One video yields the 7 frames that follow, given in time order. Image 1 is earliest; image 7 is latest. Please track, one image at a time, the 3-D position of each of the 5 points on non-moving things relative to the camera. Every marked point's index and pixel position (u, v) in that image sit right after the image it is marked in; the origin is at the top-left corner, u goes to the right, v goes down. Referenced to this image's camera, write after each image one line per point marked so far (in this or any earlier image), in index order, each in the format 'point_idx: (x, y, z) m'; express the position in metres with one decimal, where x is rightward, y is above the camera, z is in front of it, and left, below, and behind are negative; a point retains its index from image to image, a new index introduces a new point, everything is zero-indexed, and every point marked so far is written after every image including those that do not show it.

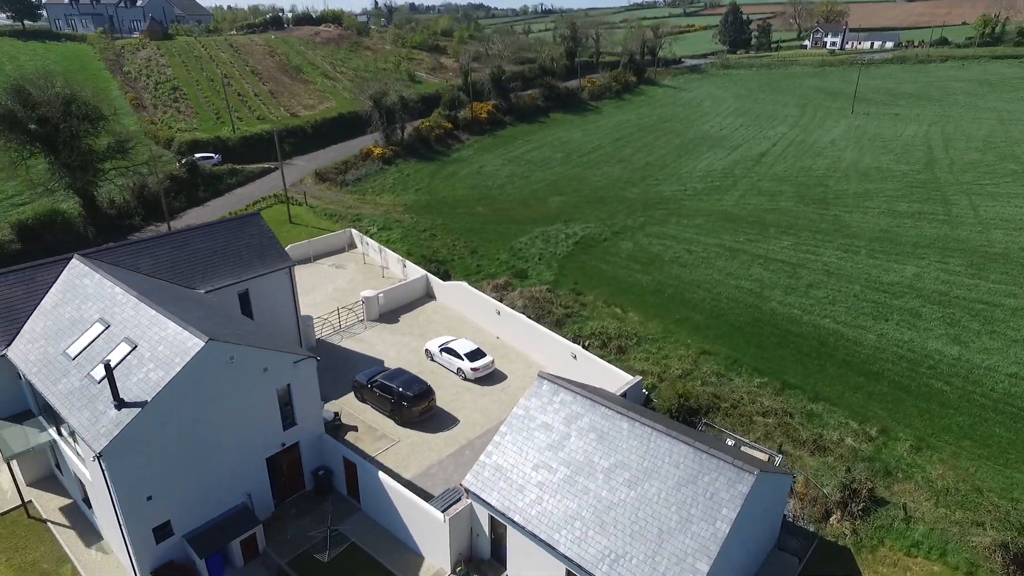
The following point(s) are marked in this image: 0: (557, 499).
0: (+1.1, -5.3, +15.3) m
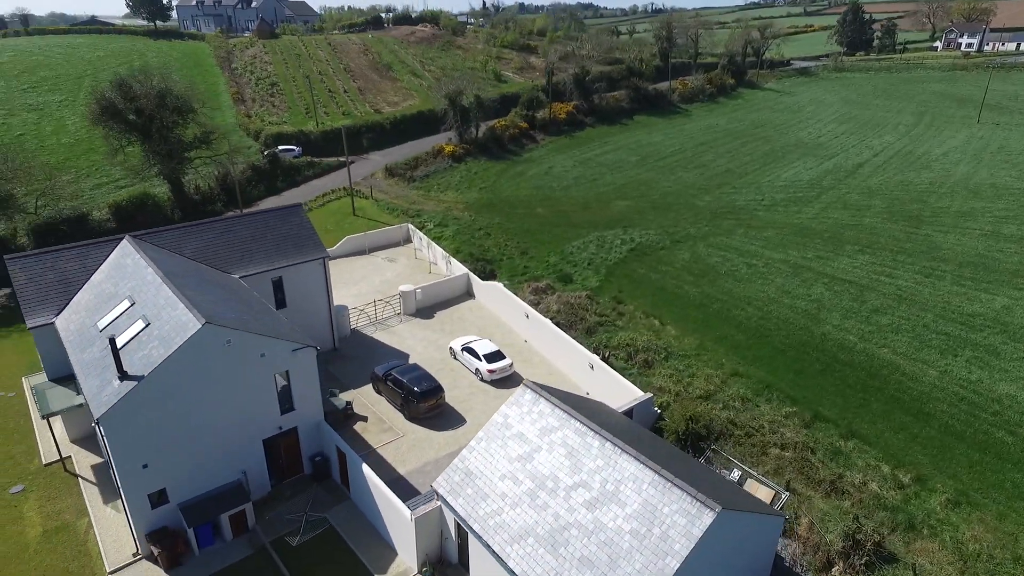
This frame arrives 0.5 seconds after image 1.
0: (+0.1, -5.5, +15.0) m
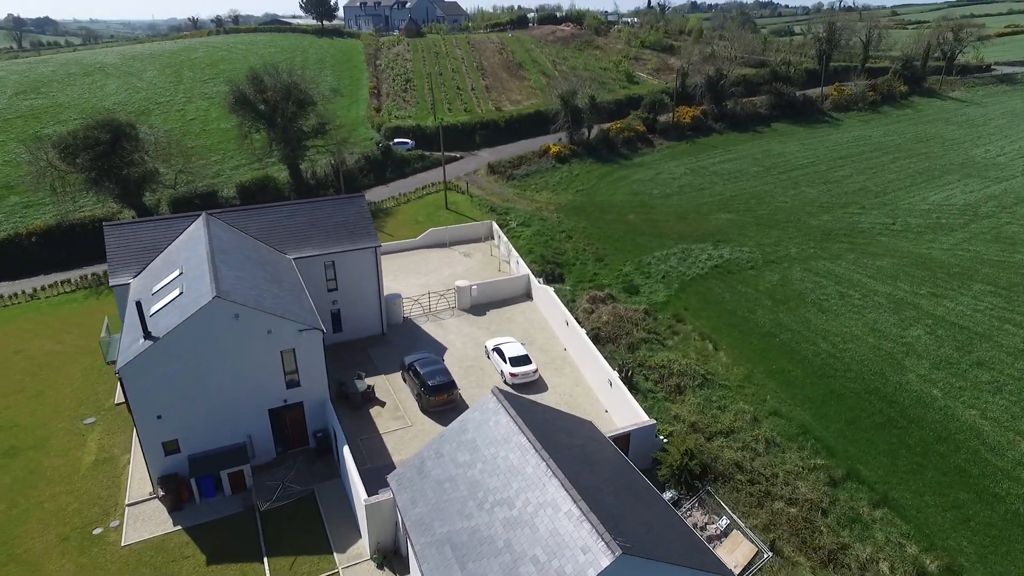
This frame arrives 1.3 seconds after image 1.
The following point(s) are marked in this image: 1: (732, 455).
0: (-1.7, -5.6, +14.9) m
1: (+7.1, -5.4, +19.9) m
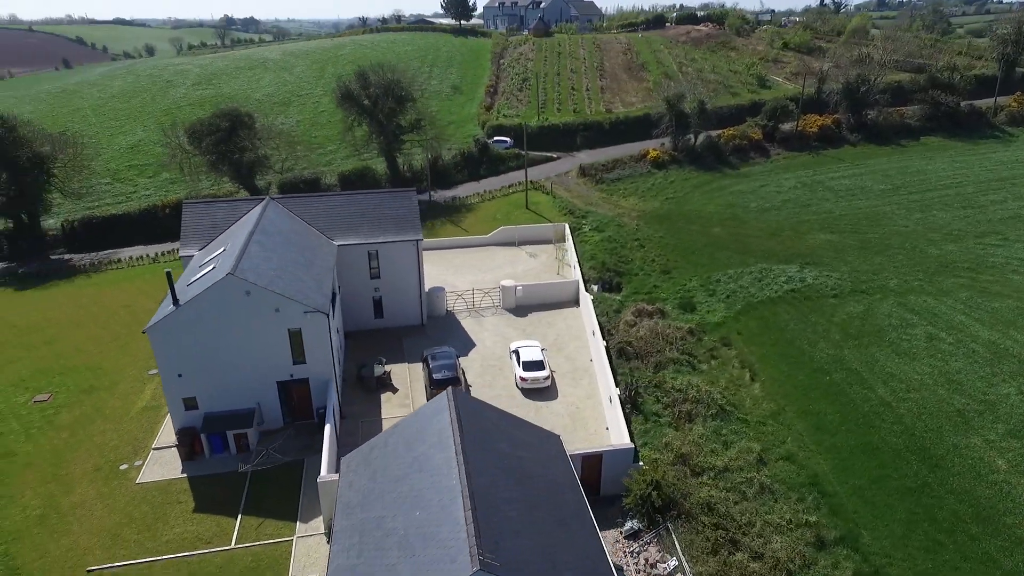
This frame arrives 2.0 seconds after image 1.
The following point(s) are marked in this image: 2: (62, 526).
0: (-3.7, -5.5, +15.4) m
1: (+5.9, -6.2, +18.4) m
2: (-14.1, -7.5, +19.2) m
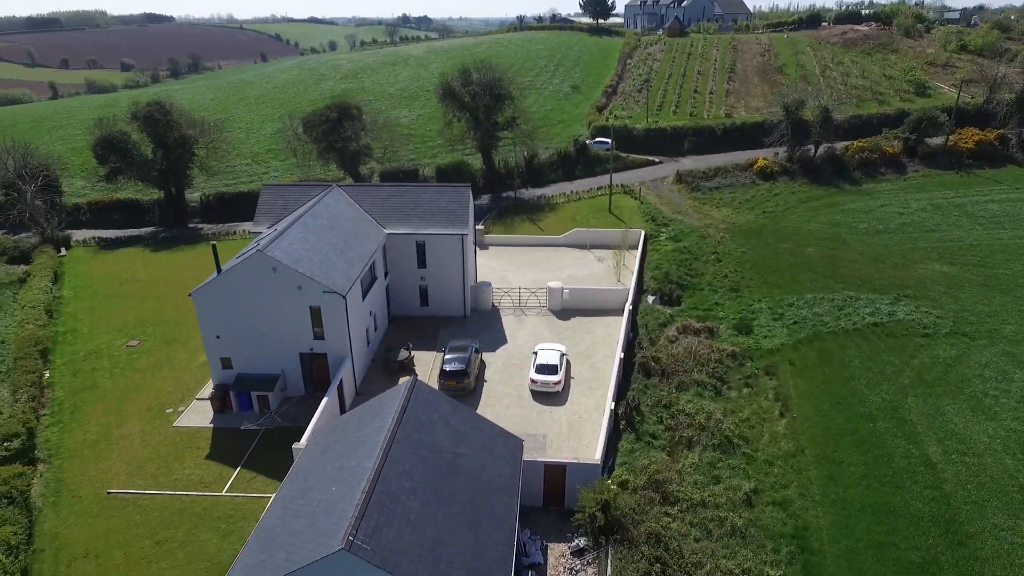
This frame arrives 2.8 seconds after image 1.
0: (-5.6, -5.0, +16.6) m
1: (+4.3, -6.7, +17.3) m
2: (-15.0, -6.1, +22.6) m
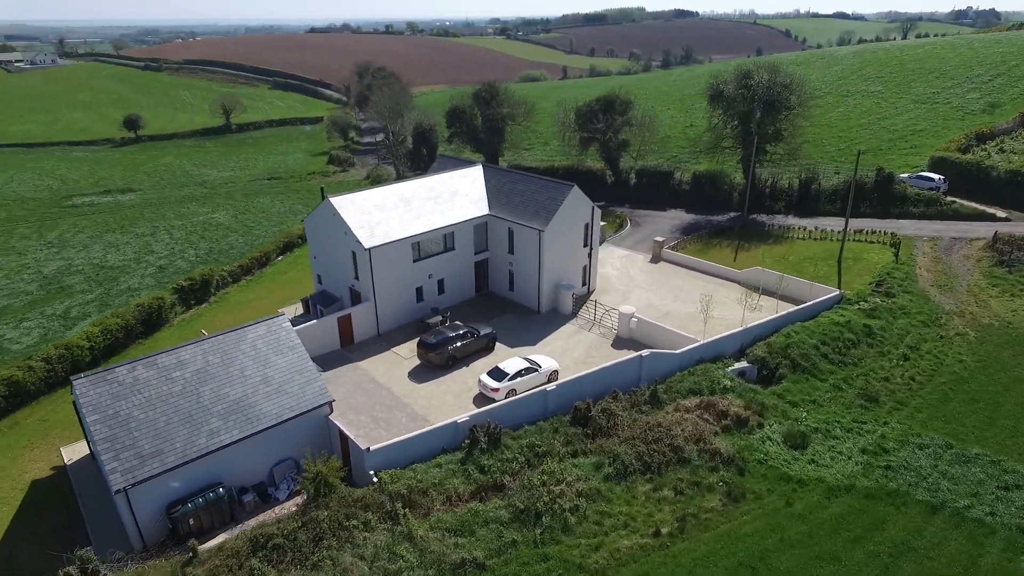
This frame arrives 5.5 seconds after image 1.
0: (-11.9, -2.3, +22.8) m
1: (-4.7, -6.7, +17.2) m
2: (-15.2, -1.2, +33.5) m
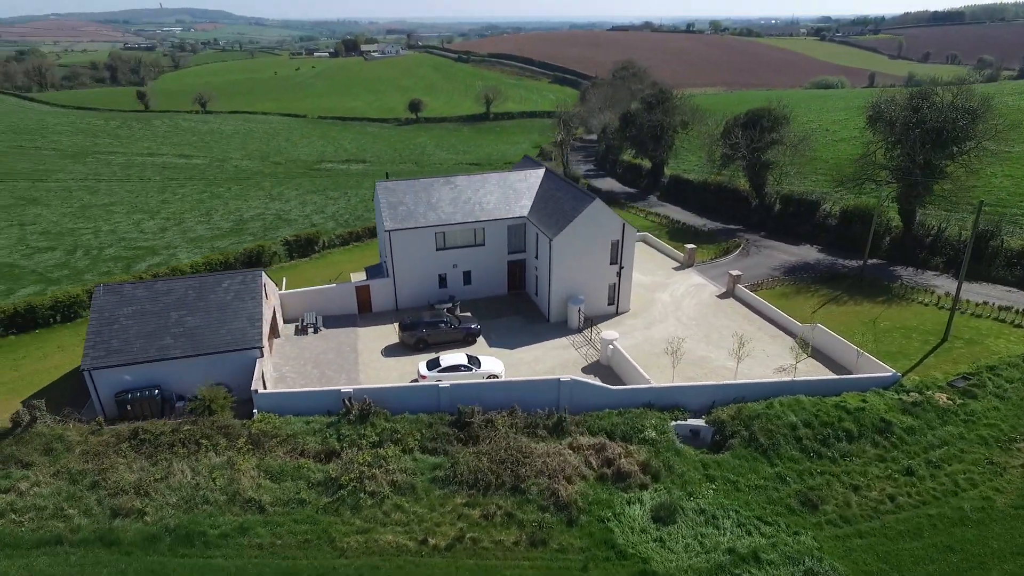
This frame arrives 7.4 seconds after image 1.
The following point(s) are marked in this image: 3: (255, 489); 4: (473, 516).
0: (-14.2, +0.1, +29.1) m
1: (-10.9, -5.4, +21.3) m
2: (-12.5, +1.4, +40.1) m
3: (-8.3, -6.6, +19.7) m
4: (-1.2, -7.3, +19.3) m
